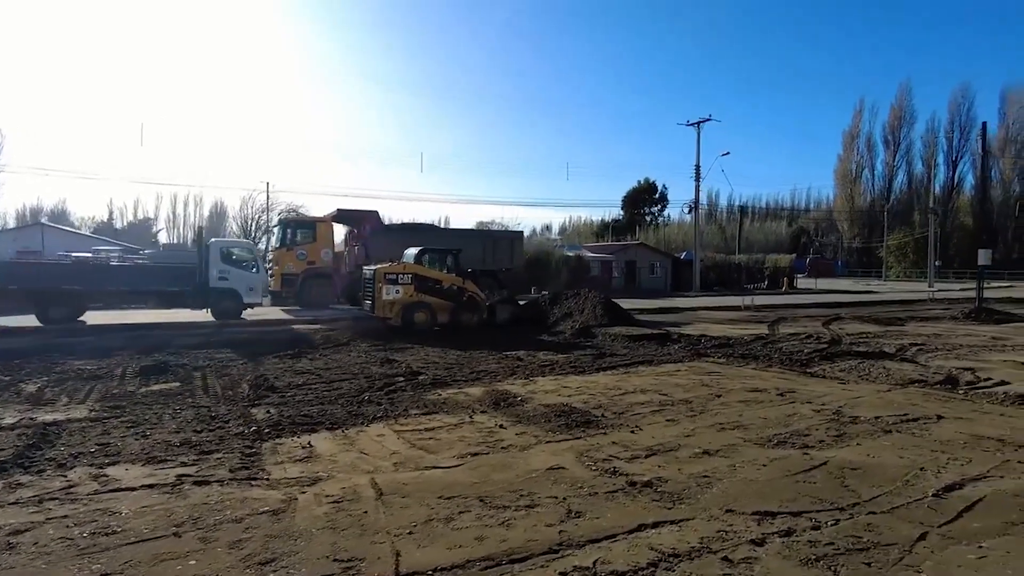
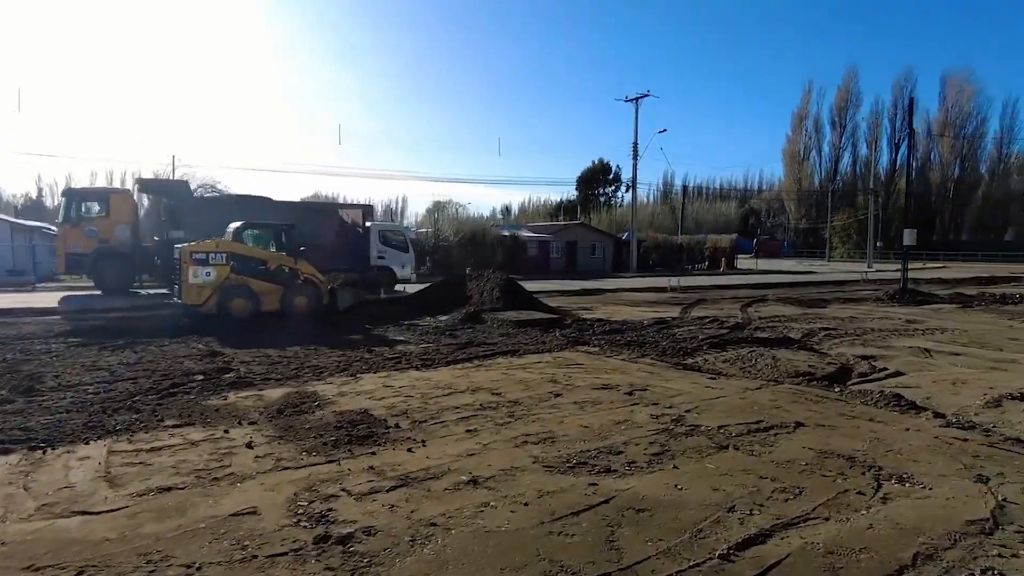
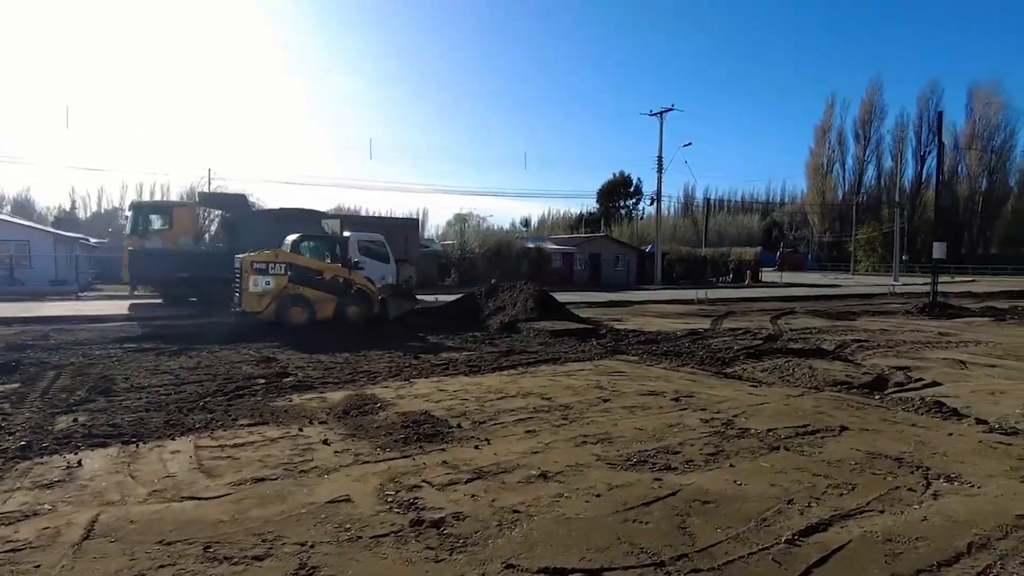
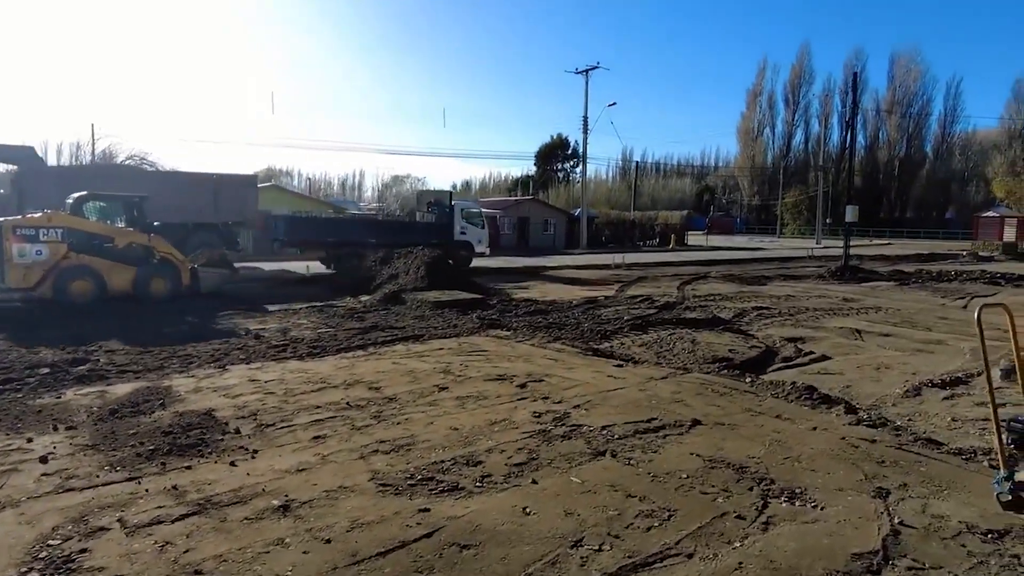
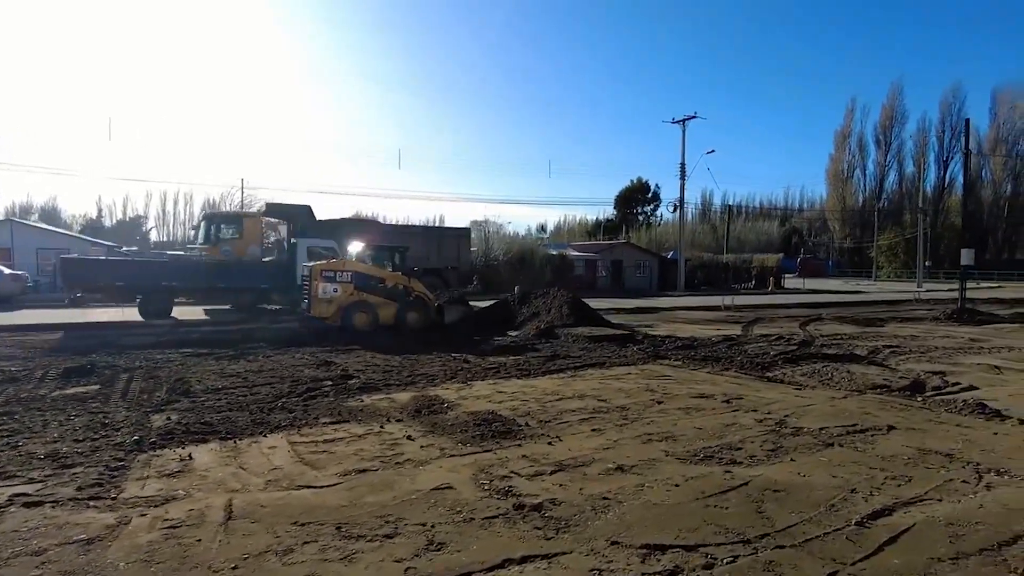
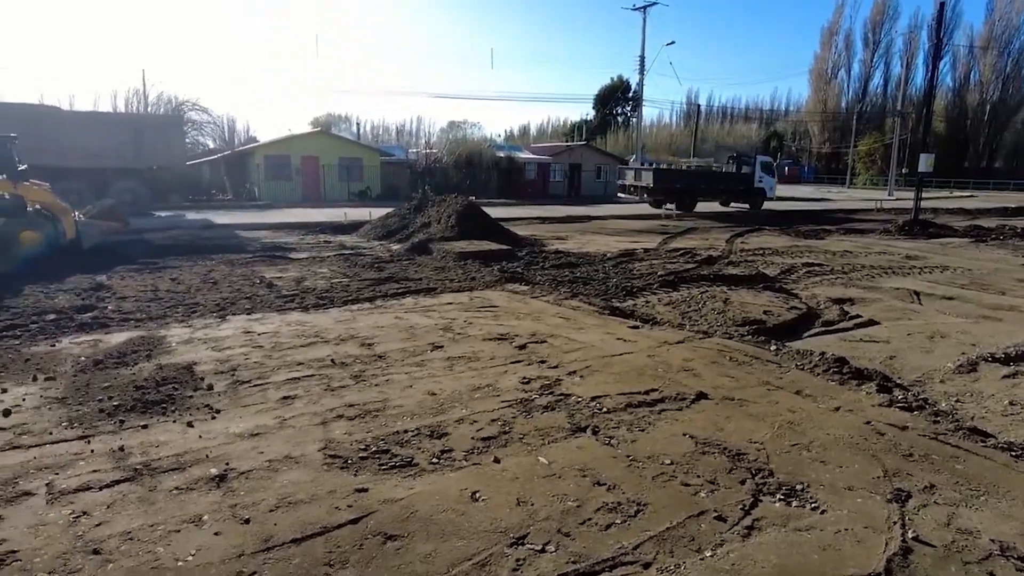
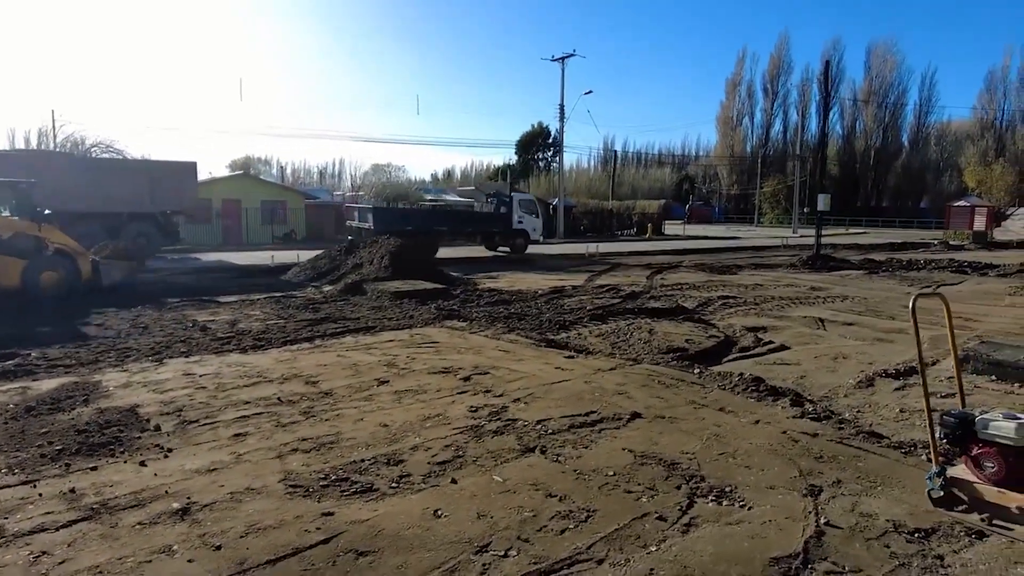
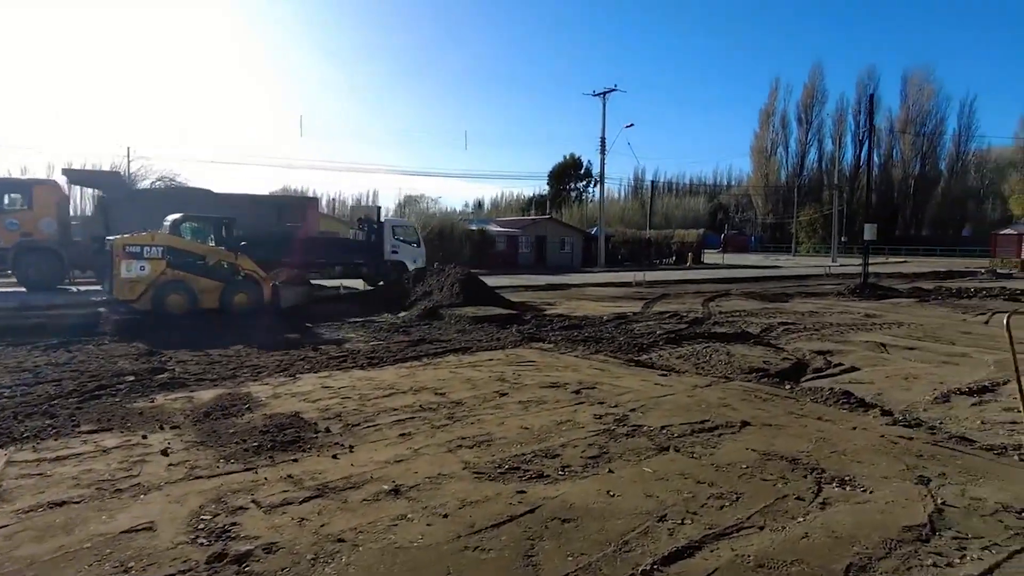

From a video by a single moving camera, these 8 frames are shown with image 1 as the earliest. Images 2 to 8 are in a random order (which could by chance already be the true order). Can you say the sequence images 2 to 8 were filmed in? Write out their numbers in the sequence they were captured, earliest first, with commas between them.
5, 3, 2, 8, 4, 7, 6
